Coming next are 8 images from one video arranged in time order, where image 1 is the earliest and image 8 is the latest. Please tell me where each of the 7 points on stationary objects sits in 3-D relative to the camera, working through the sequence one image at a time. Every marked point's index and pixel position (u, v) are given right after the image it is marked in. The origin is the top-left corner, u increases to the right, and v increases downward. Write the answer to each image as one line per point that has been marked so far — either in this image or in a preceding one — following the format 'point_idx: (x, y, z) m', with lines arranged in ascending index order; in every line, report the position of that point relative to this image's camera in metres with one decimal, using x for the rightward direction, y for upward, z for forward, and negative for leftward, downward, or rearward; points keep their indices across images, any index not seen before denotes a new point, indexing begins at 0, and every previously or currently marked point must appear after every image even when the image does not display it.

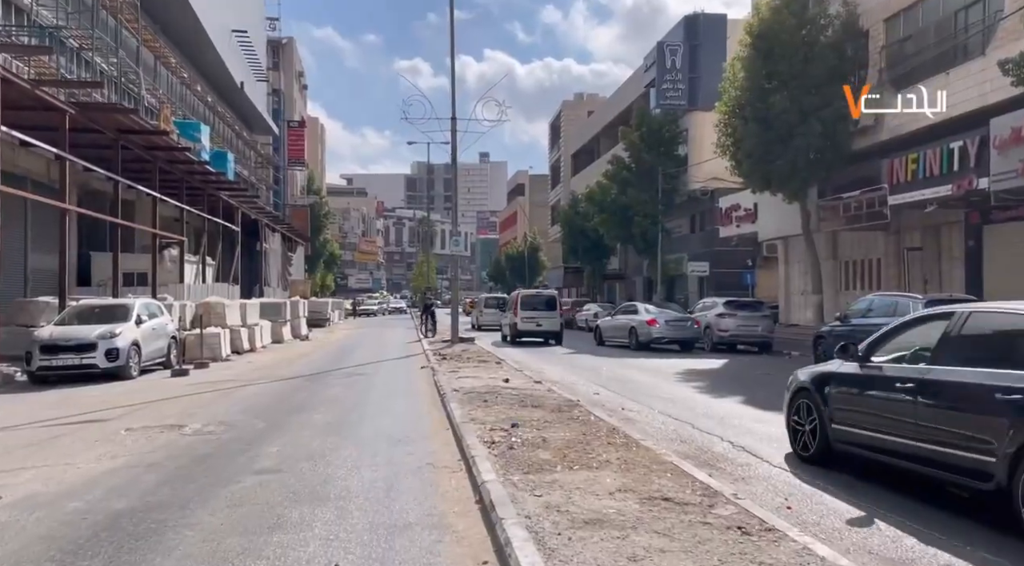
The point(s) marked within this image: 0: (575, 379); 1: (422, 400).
0: (+1.3, -2.0, +15.9) m
1: (-1.5, -1.9, +12.5) m
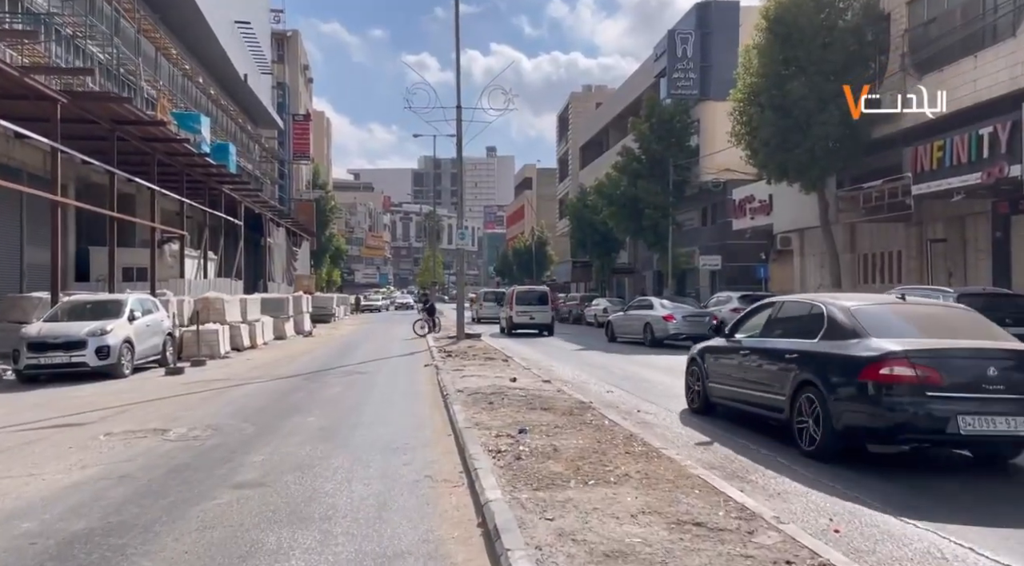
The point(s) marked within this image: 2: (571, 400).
0: (+1.5, -1.9, +15.1) m
1: (-1.4, -1.8, +11.8) m
2: (+0.8, -1.7, +10.9) m
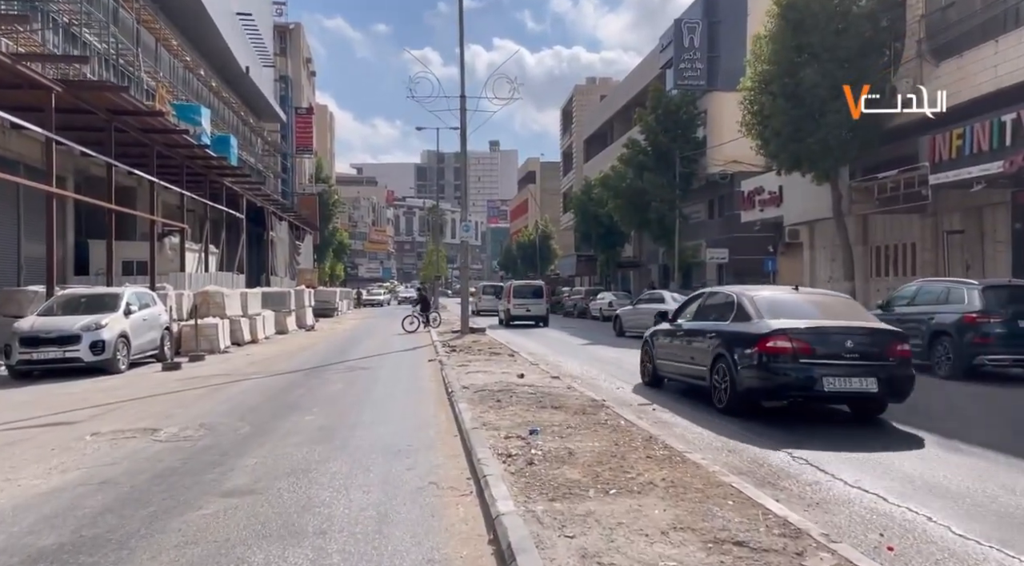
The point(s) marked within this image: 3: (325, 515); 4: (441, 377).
0: (+1.6, -1.8, +14.6) m
1: (-1.2, -1.7, +11.2) m
2: (+1.0, -1.6, +10.3) m
3: (-1.4, -1.7, +5.6) m
4: (-1.3, -1.7, +14.0) m
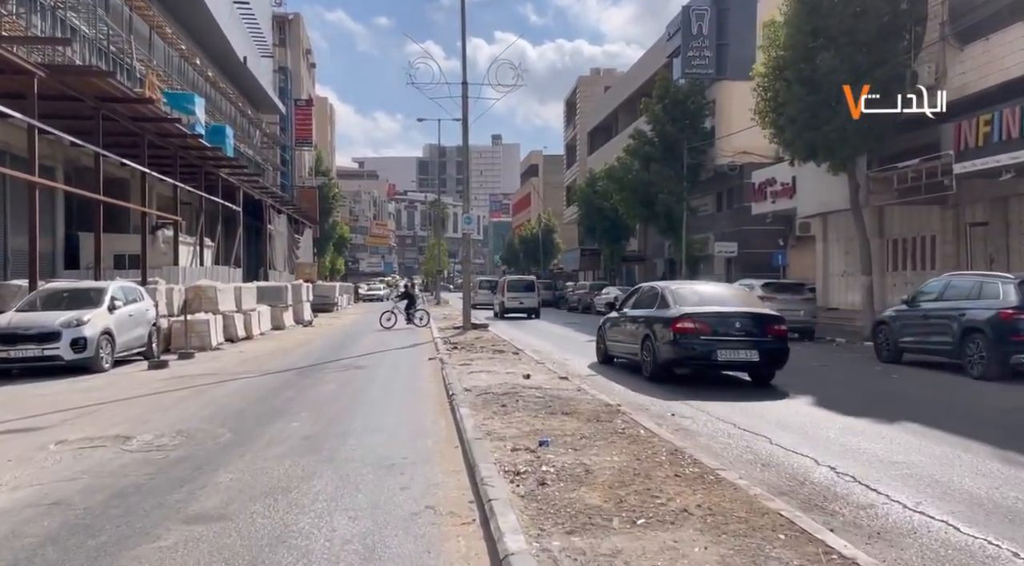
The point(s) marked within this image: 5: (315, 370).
0: (+1.7, -1.7, +13.7) m
1: (-1.2, -1.6, +10.3) m
2: (+1.0, -1.5, +9.4) m
3: (-1.3, -1.7, +4.7) m
4: (-1.2, -1.6, +13.1) m
5: (-4.0, -1.8, +15.4) m
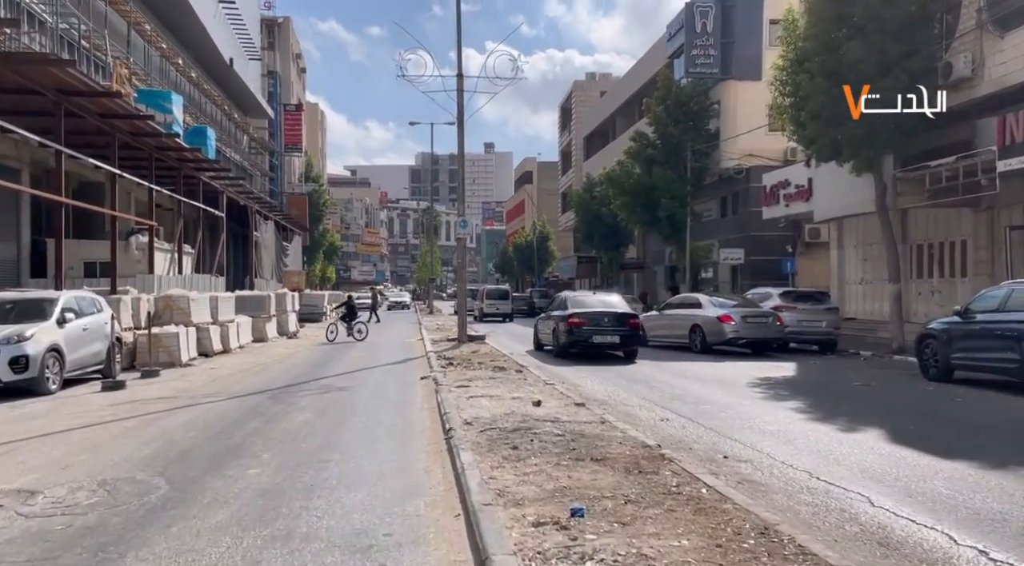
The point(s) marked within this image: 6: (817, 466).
0: (+1.8, -1.8, +11.8) m
1: (-1.0, -1.8, +8.4) m
2: (+1.2, -1.6, +7.5) m
3: (-1.1, -1.7, +2.8) m
4: (-1.1, -1.8, +11.2) m
5: (-3.9, -1.9, +13.5) m
6: (+2.9, -1.8, +7.3) m
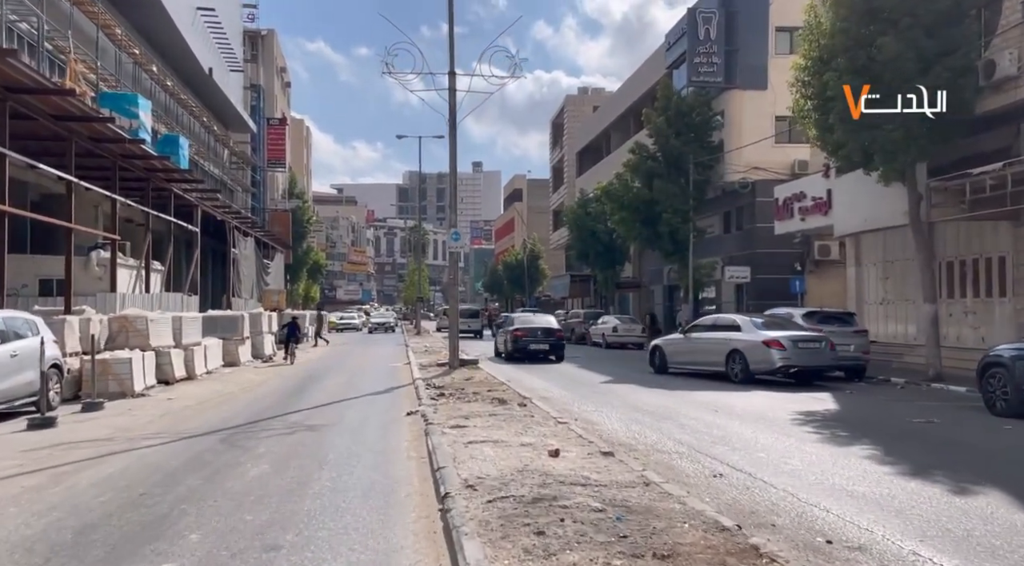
0: (+1.9, -2.0, +9.6) m
1: (-0.9, -1.9, +6.2) m
2: (+1.3, -1.7, +5.4) m
3: (-0.9, -1.7, +0.6) m
4: (-1.0, -2.0, +9.0) m
5: (-3.8, -2.2, +11.2) m
6: (+3.1, -1.9, +5.2) m
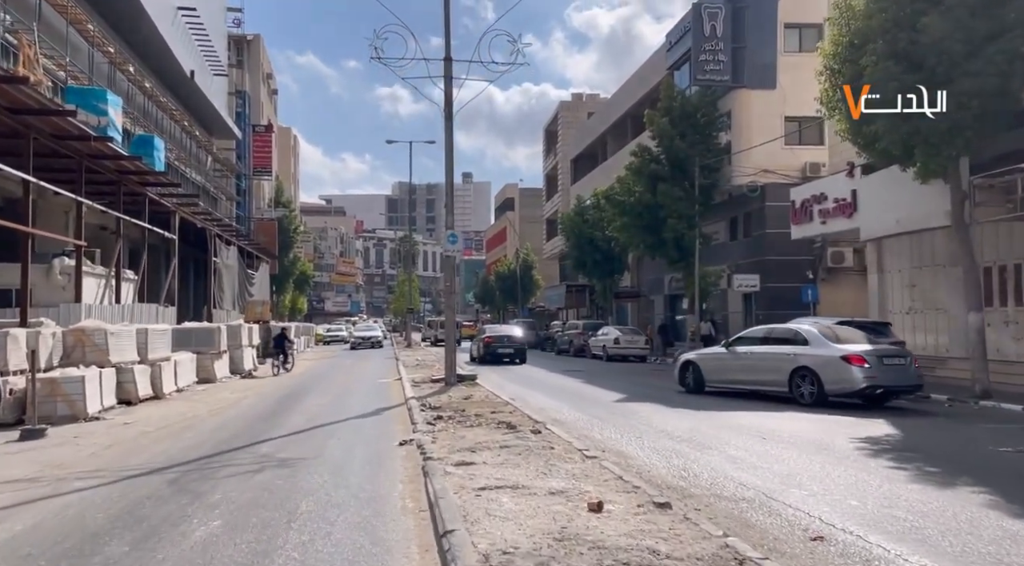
0: (+2.1, -2.1, +7.7) m
1: (-0.6, -1.9, +4.2) m
2: (+1.6, -1.7, +3.4) m
3: (-0.6, -1.6, -1.3) m
4: (-0.8, -2.0, +7.0) m
5: (-3.6, -2.3, +9.2) m
6: (+3.4, -1.8, +3.3) m
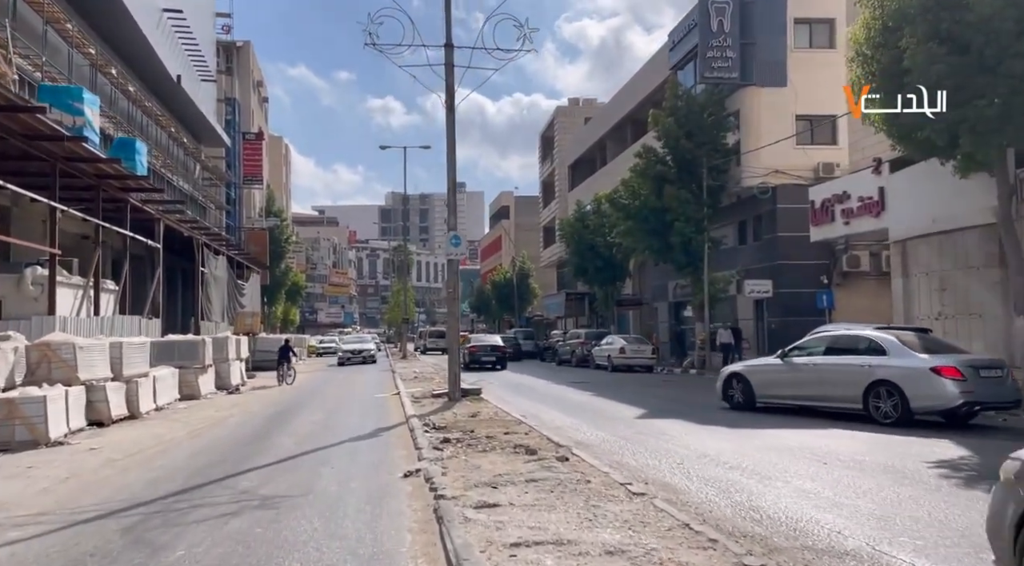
0: (+2.4, -2.0, +6.2) m
1: (-0.3, -1.8, +2.7) m
2: (+1.9, -1.6, +1.9) m
3: (-0.2, -1.5, -2.9) m
4: (-0.5, -2.0, +5.5) m
5: (-3.4, -2.3, +7.6) m
6: (+3.7, -1.7, +1.8) m
